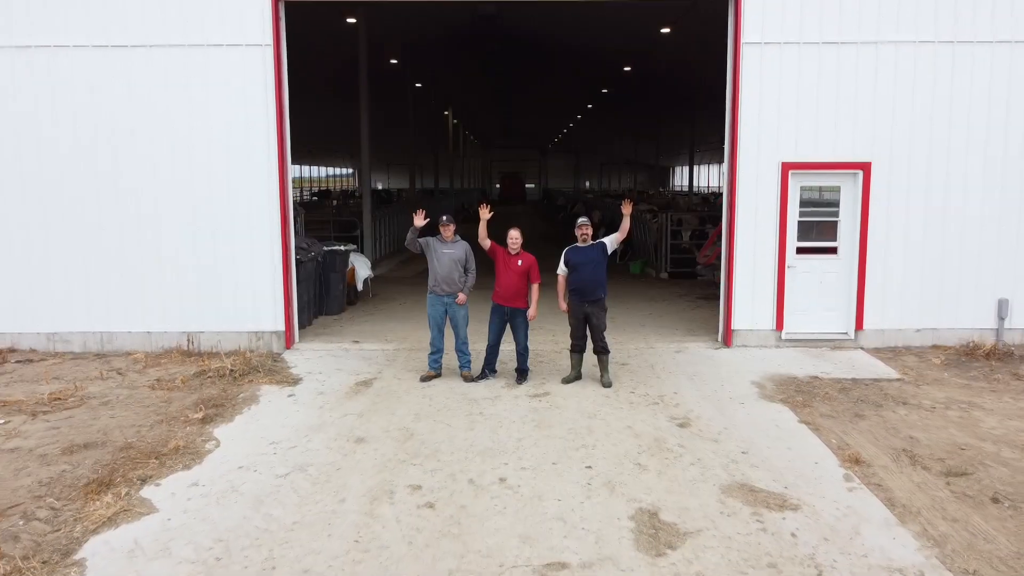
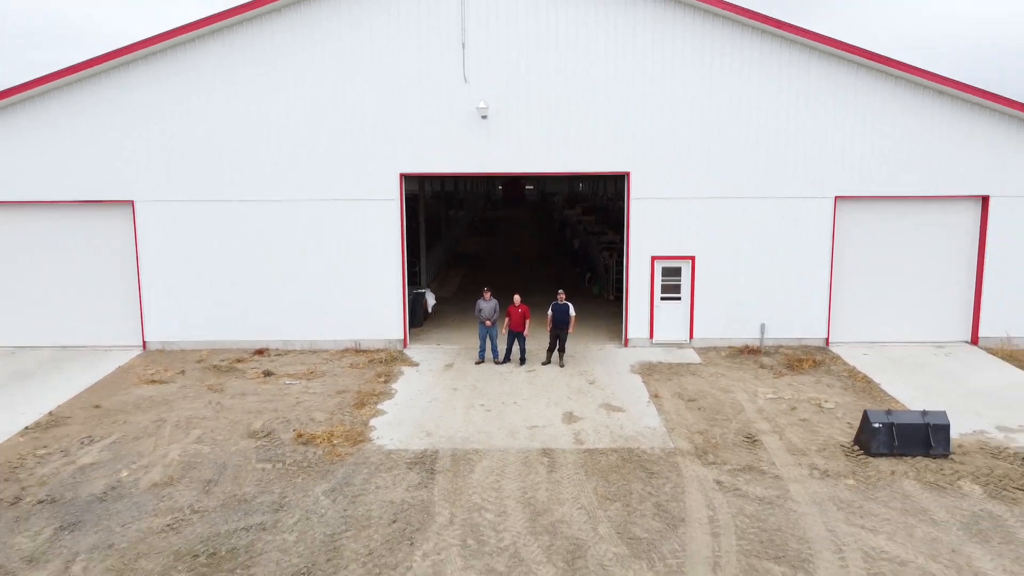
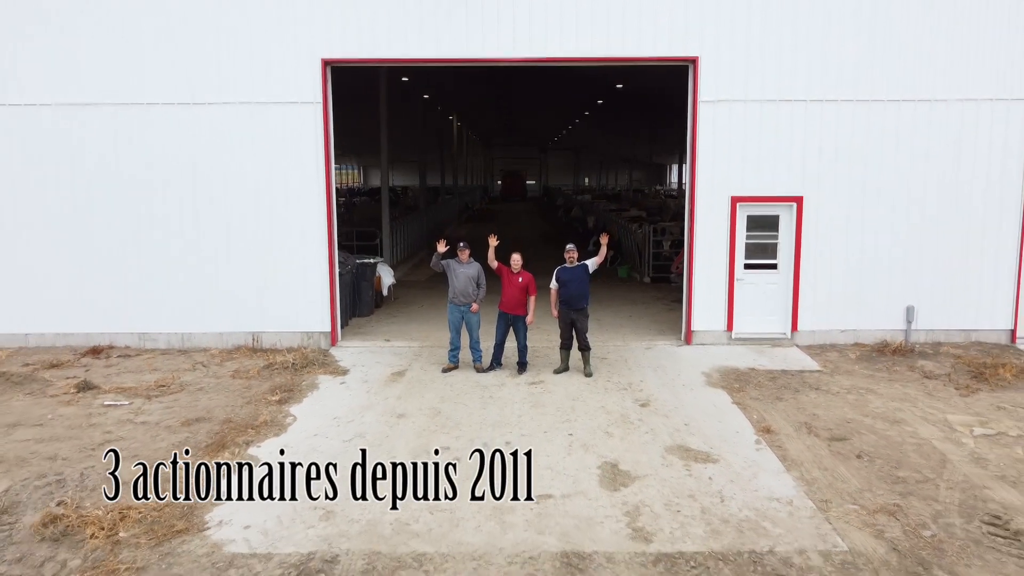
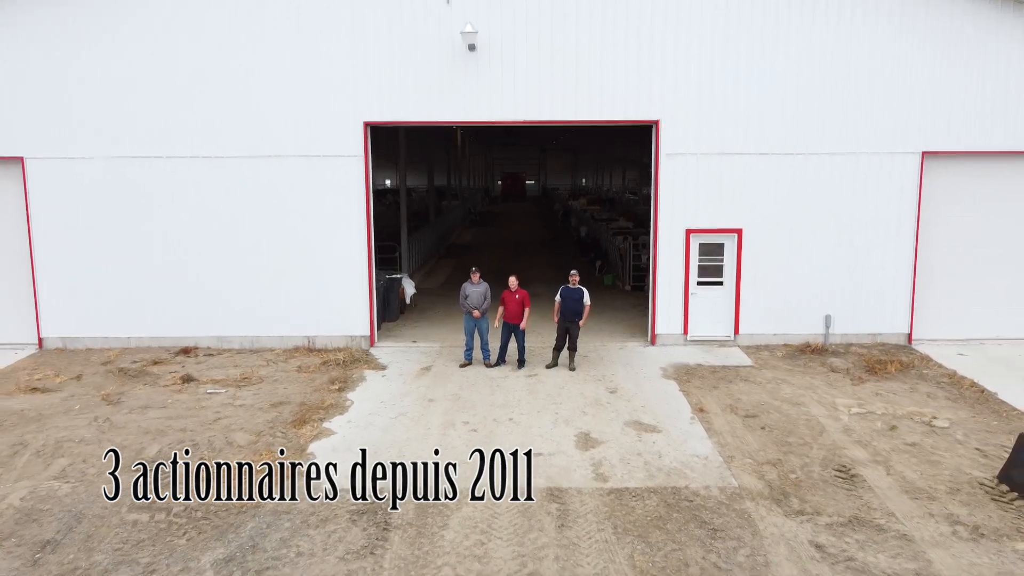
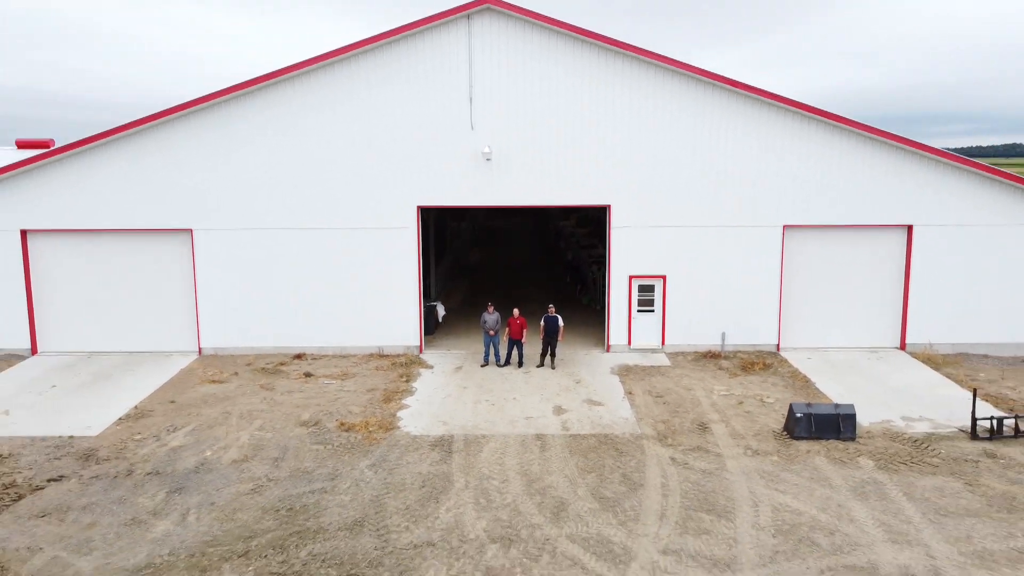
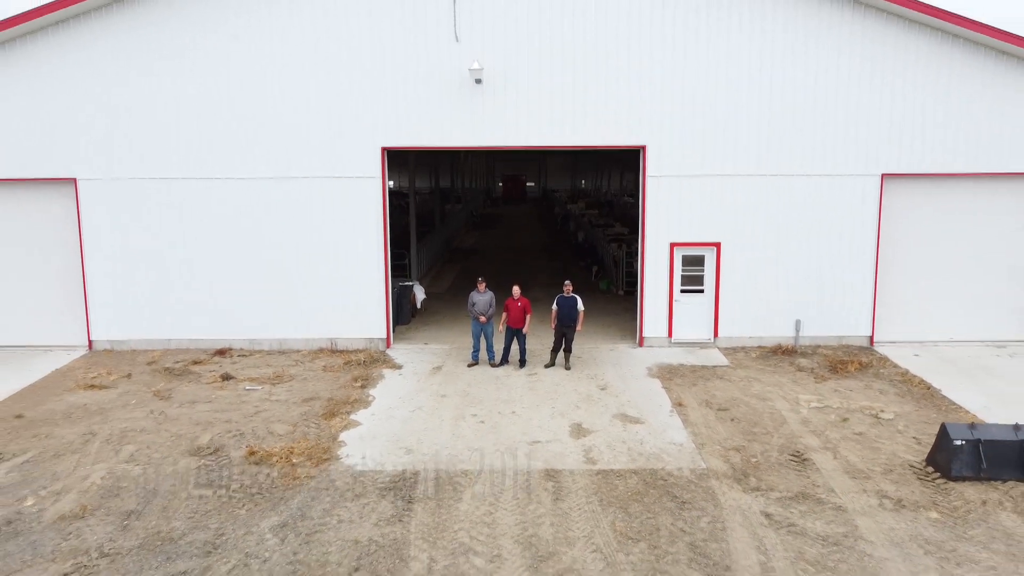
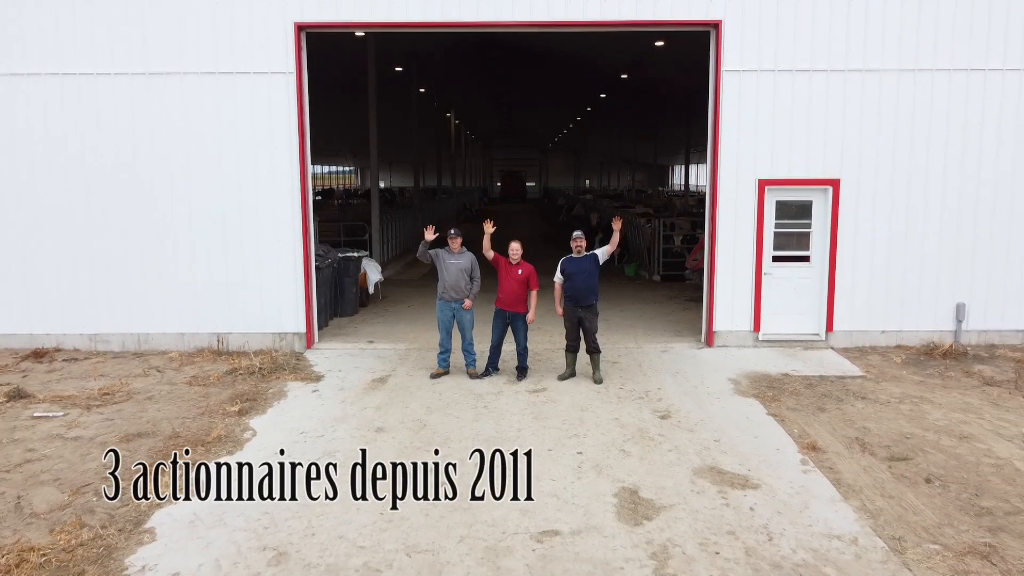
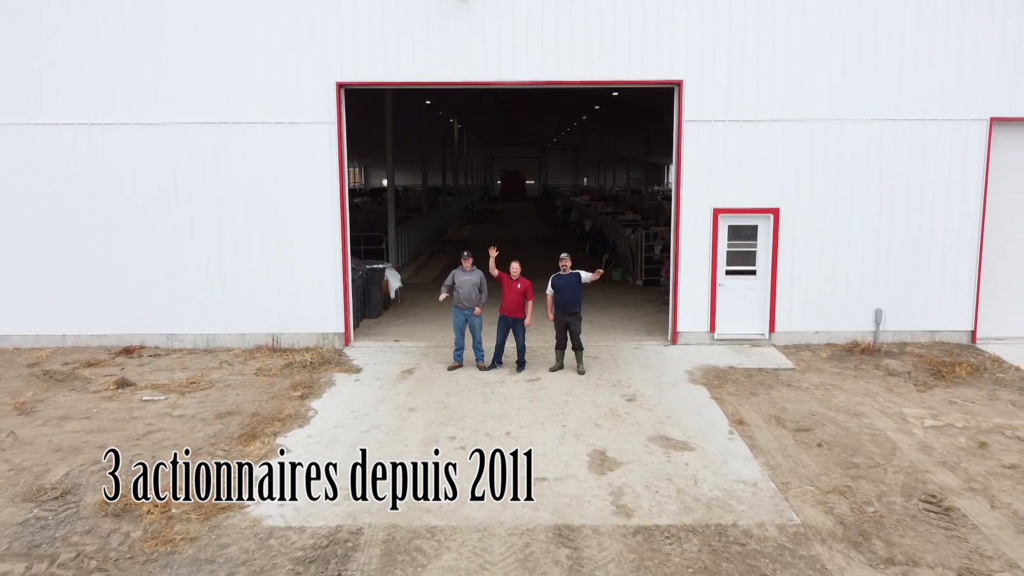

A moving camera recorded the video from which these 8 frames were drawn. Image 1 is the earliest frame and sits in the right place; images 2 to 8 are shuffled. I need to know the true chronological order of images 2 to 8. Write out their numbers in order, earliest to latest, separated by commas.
7, 3, 8, 4, 6, 2, 5
